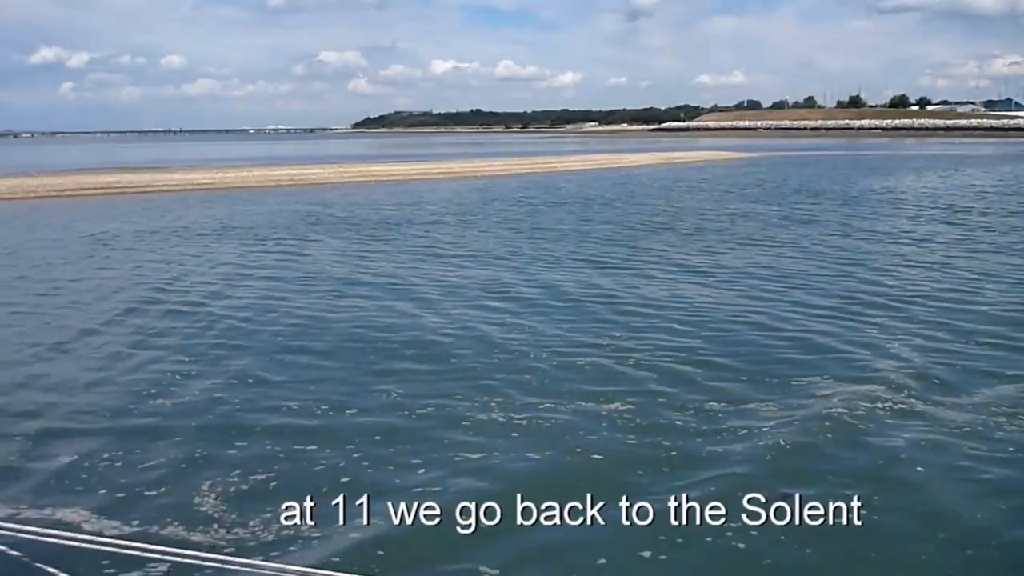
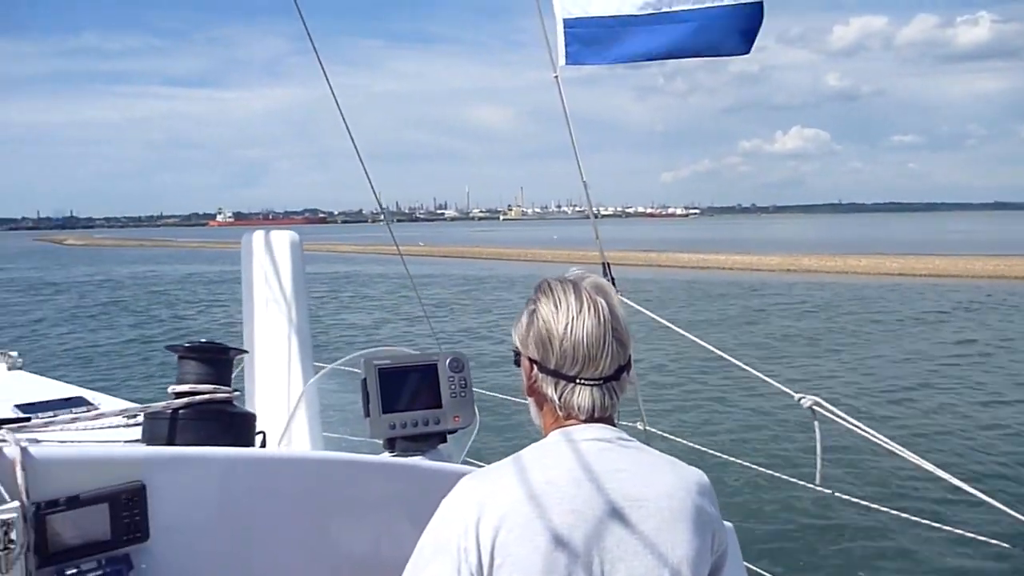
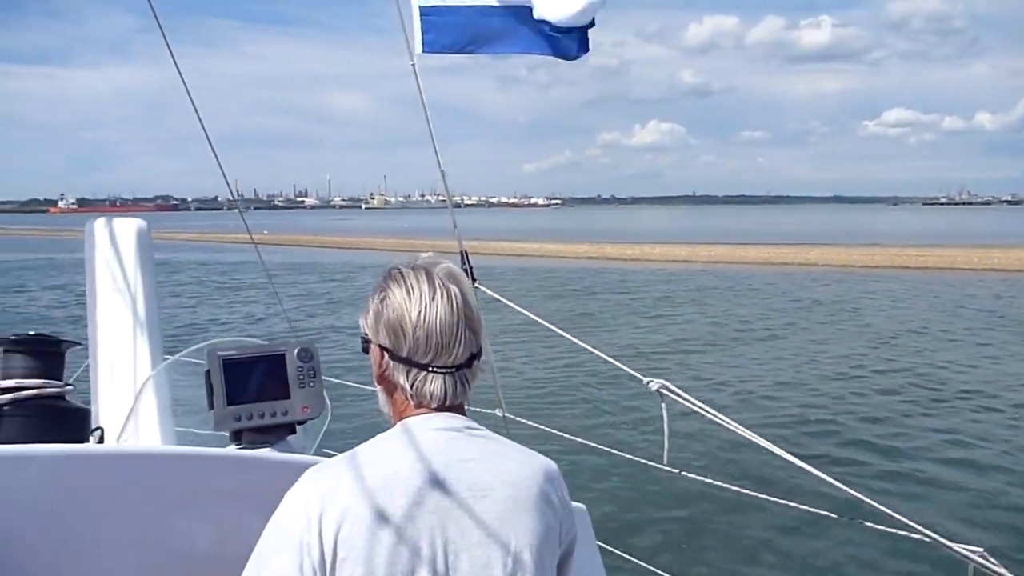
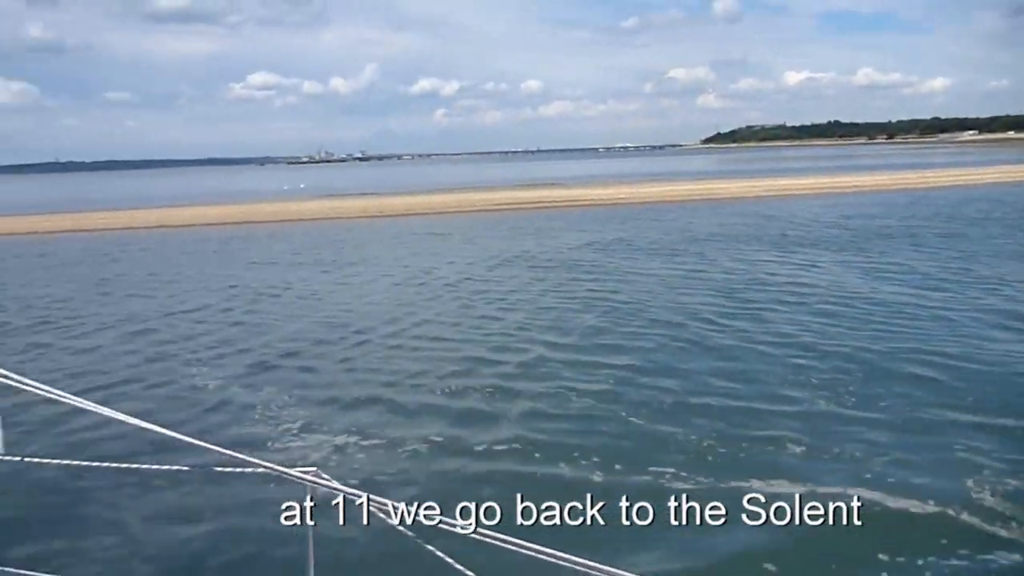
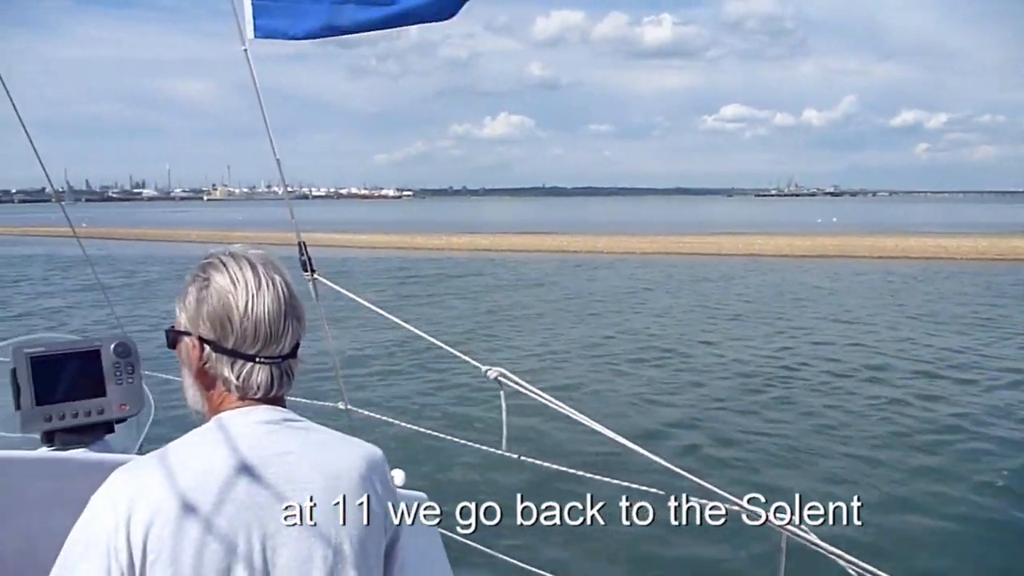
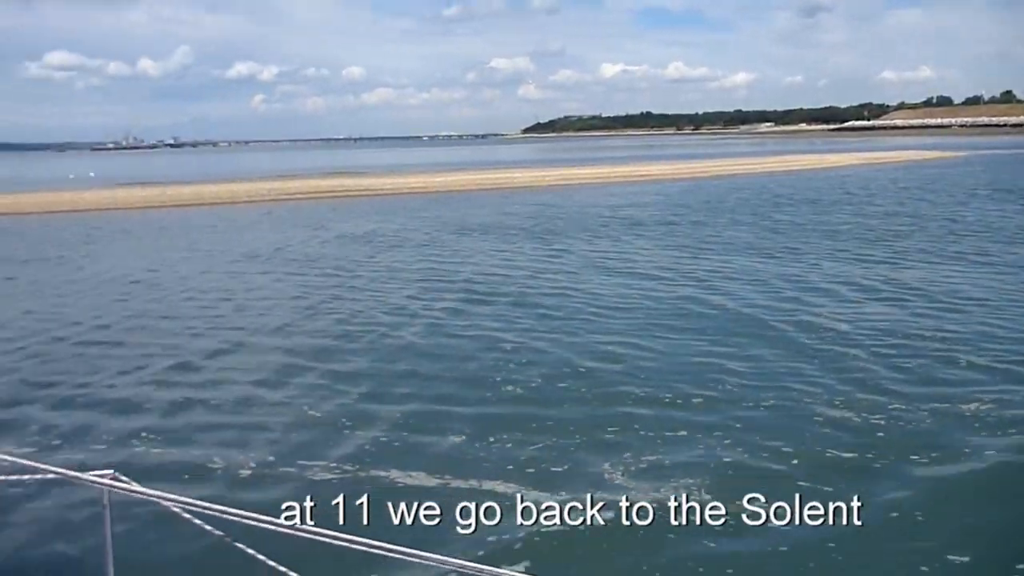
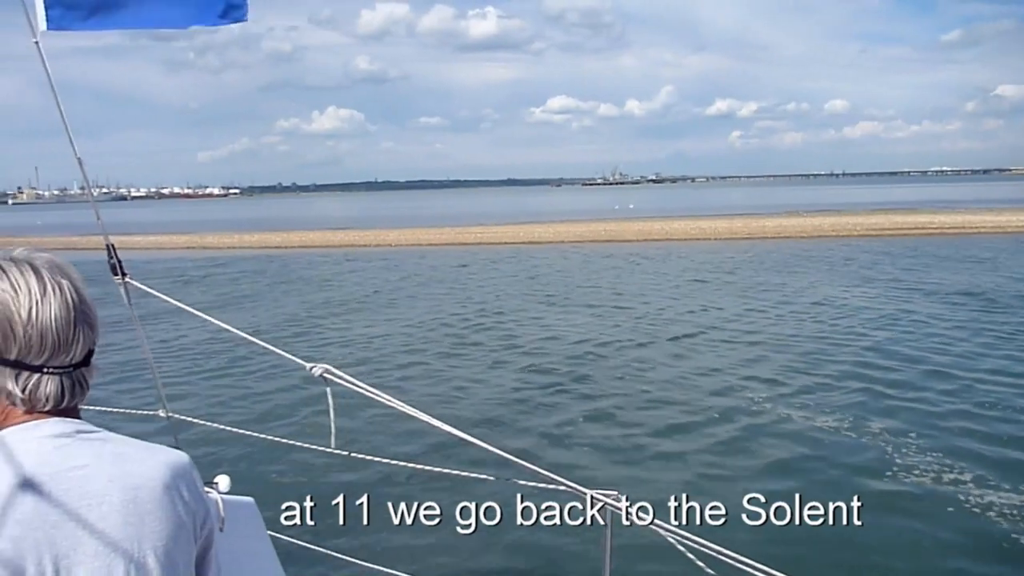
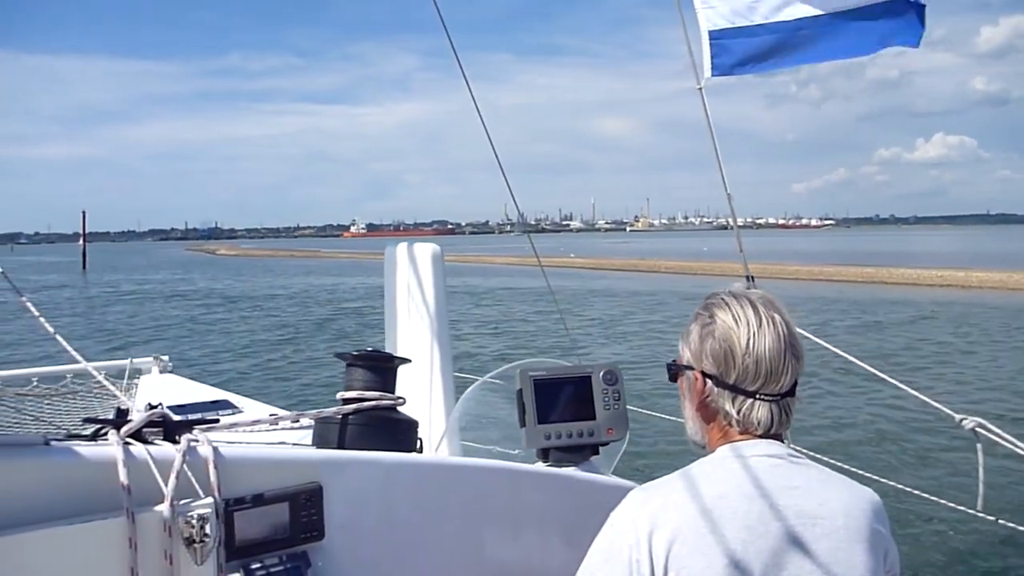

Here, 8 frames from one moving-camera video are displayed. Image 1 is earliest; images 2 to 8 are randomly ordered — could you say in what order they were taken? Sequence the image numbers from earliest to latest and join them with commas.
6, 4, 7, 5, 3, 2, 8
